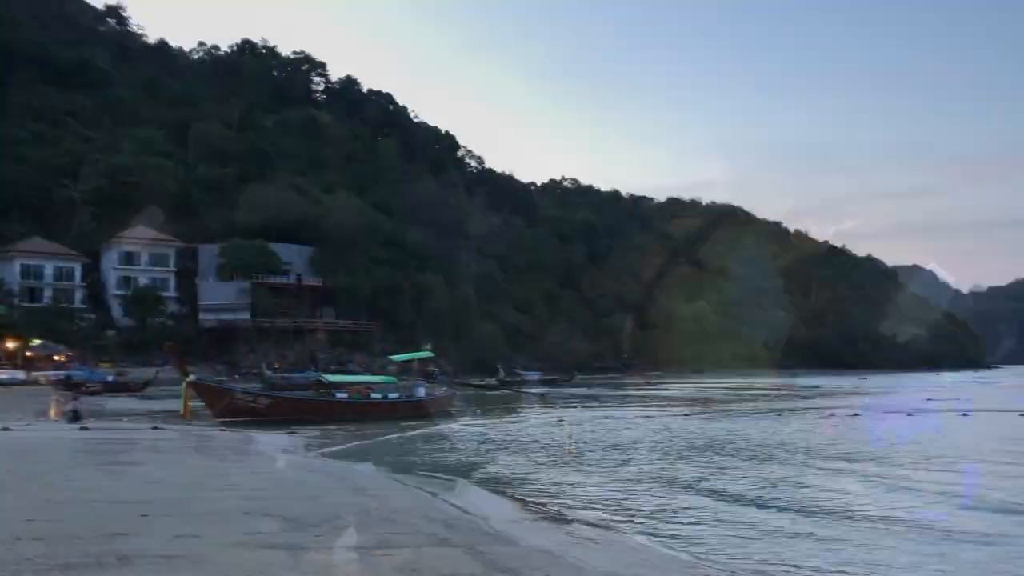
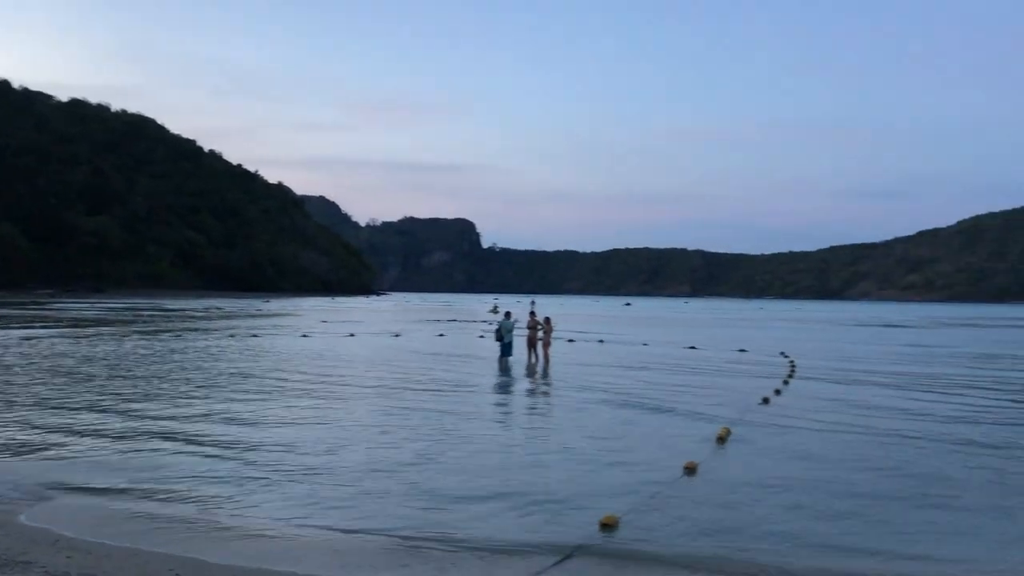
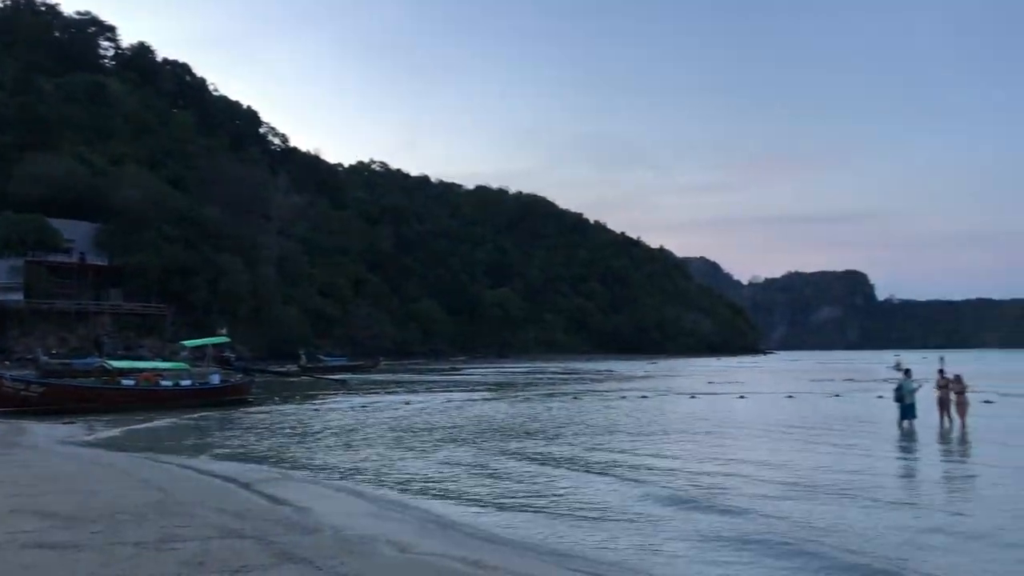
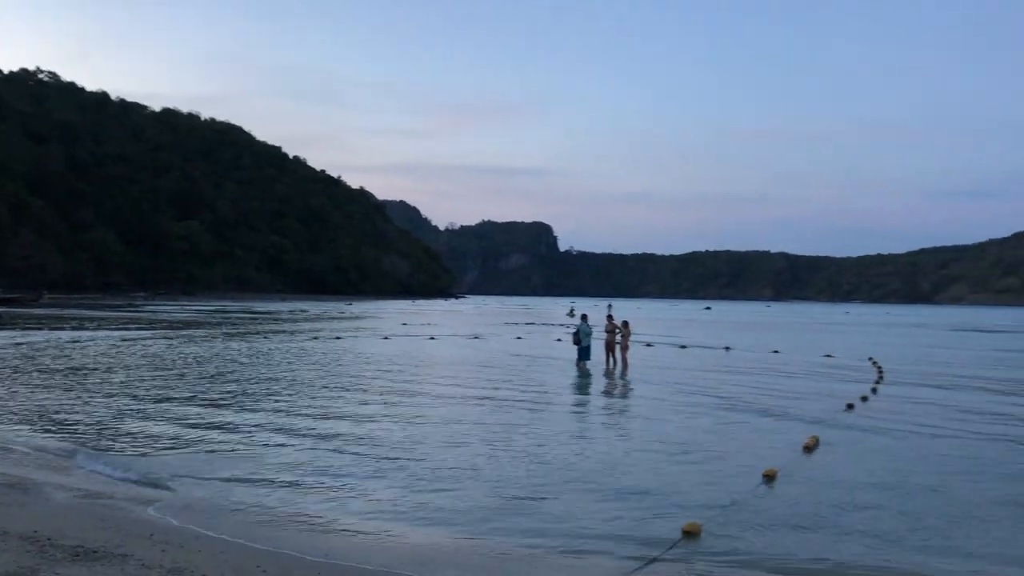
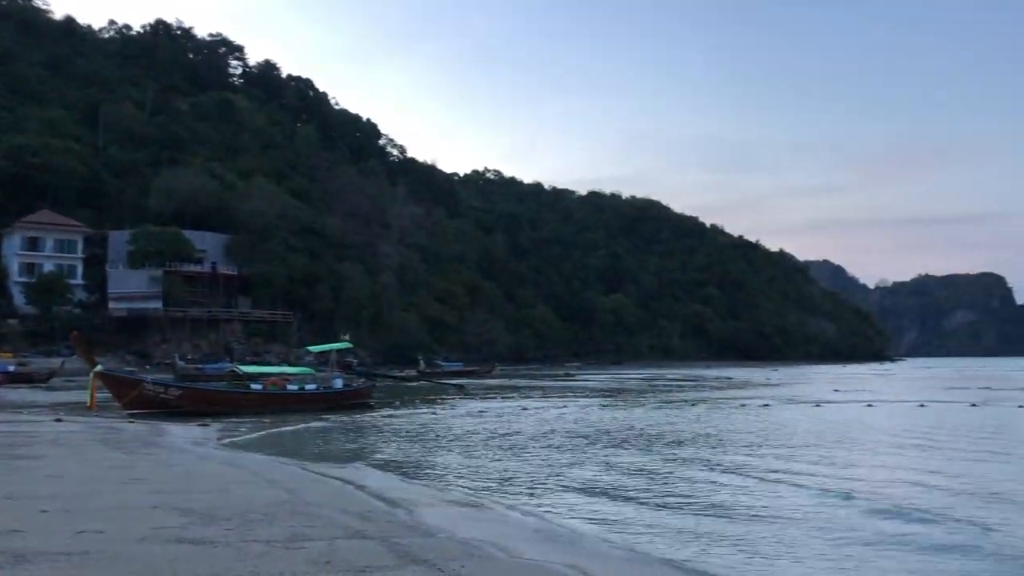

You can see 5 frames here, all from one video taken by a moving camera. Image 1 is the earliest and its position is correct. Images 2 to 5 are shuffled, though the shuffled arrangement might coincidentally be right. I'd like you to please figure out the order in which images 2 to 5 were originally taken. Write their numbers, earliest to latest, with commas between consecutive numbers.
5, 3, 4, 2
